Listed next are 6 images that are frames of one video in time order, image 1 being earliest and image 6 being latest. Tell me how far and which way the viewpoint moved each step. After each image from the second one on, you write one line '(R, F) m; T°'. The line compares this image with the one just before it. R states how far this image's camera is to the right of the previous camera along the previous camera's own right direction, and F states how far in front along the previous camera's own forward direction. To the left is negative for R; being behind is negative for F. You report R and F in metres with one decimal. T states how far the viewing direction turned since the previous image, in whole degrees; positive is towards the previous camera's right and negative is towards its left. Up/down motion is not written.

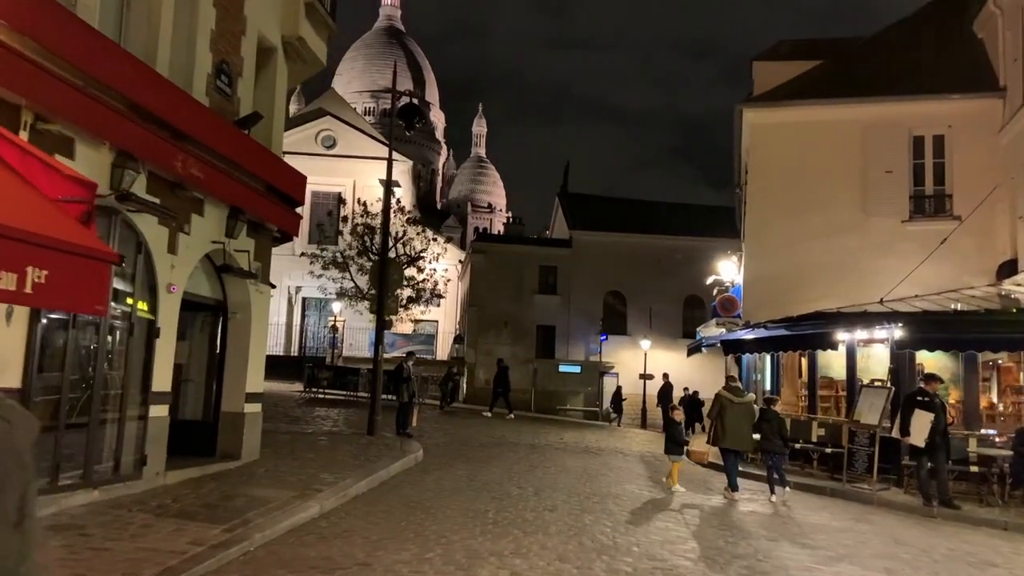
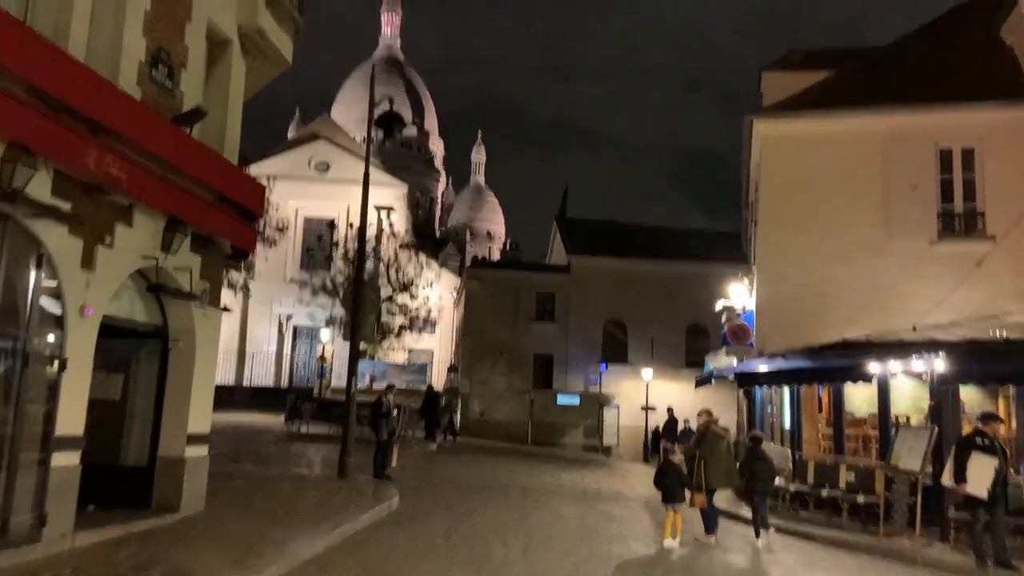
(+0.2, +1.7) m; 0°
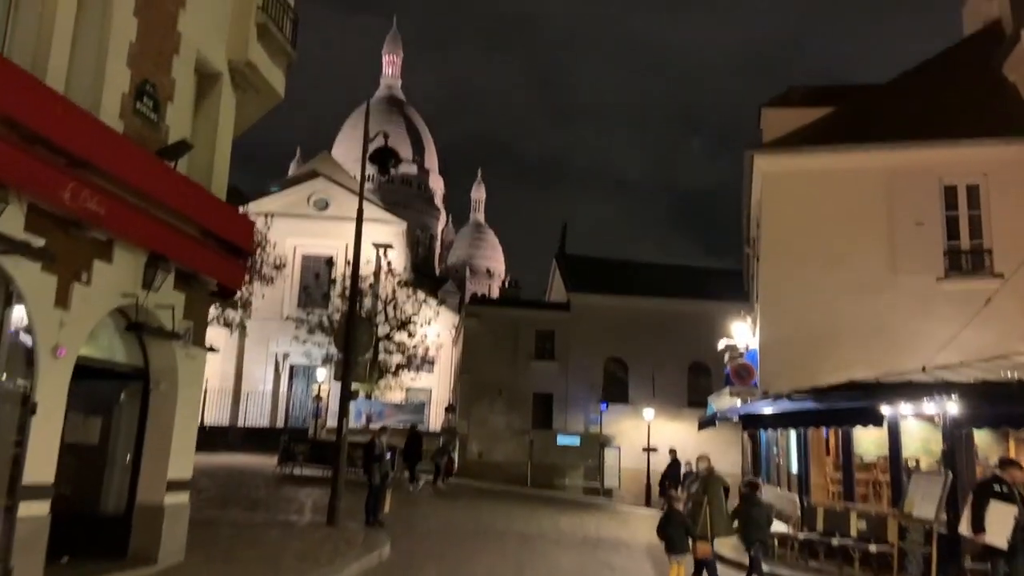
(+0.1, +0.4) m; 0°
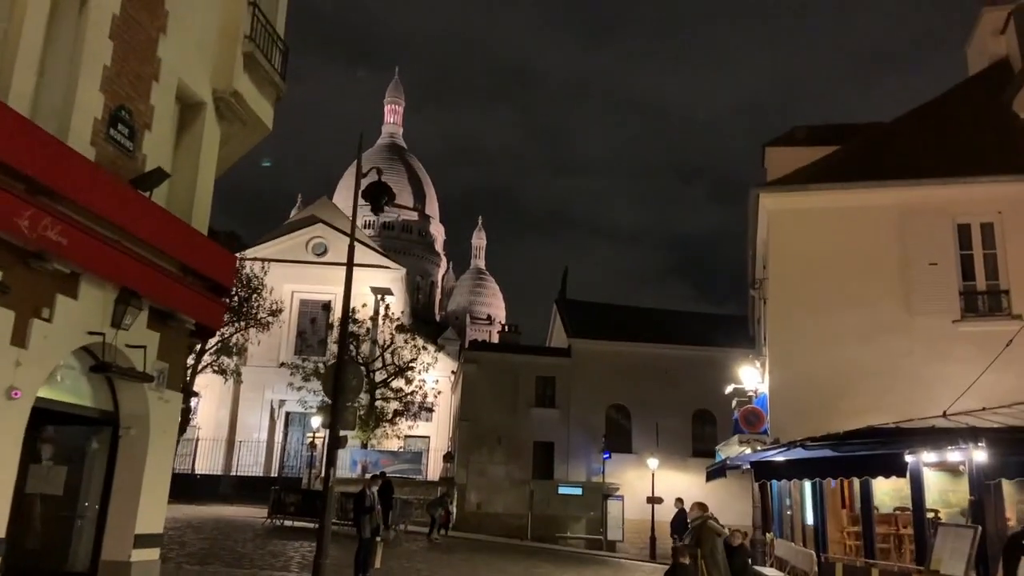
(+0.1, +0.6) m; 0°
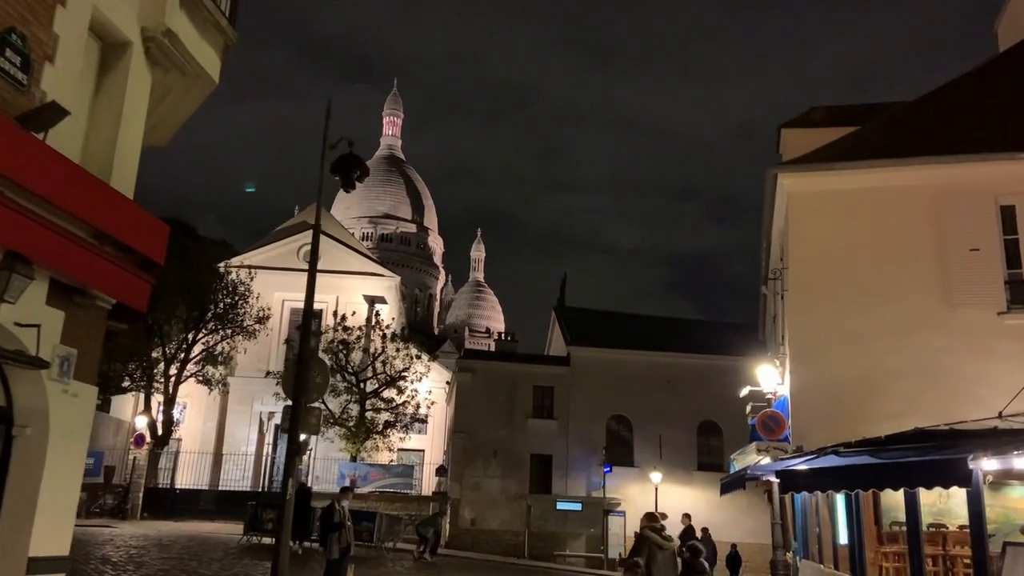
(+0.2, +1.7) m; 0°
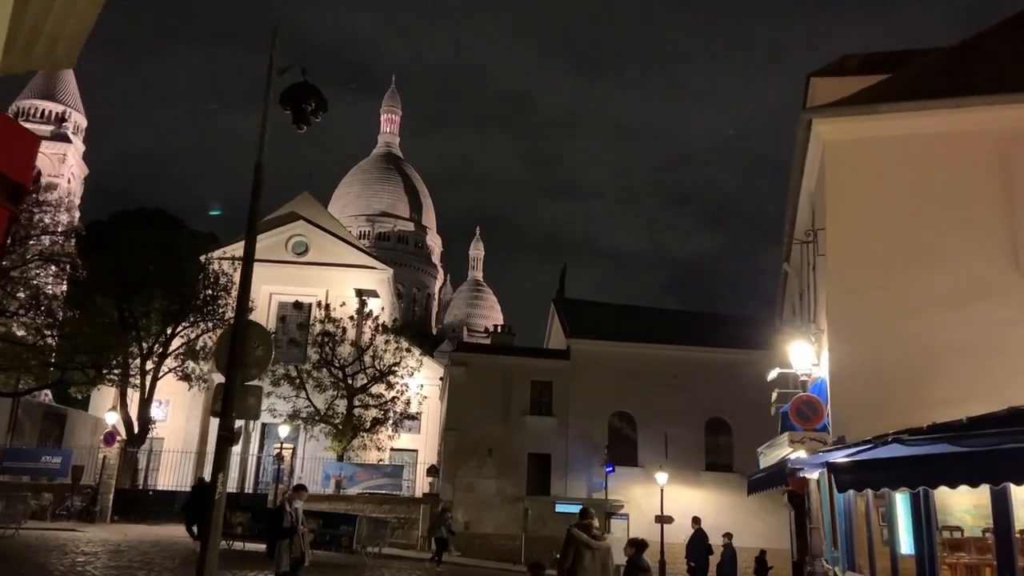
(+0.2, +2.2) m; 0°
